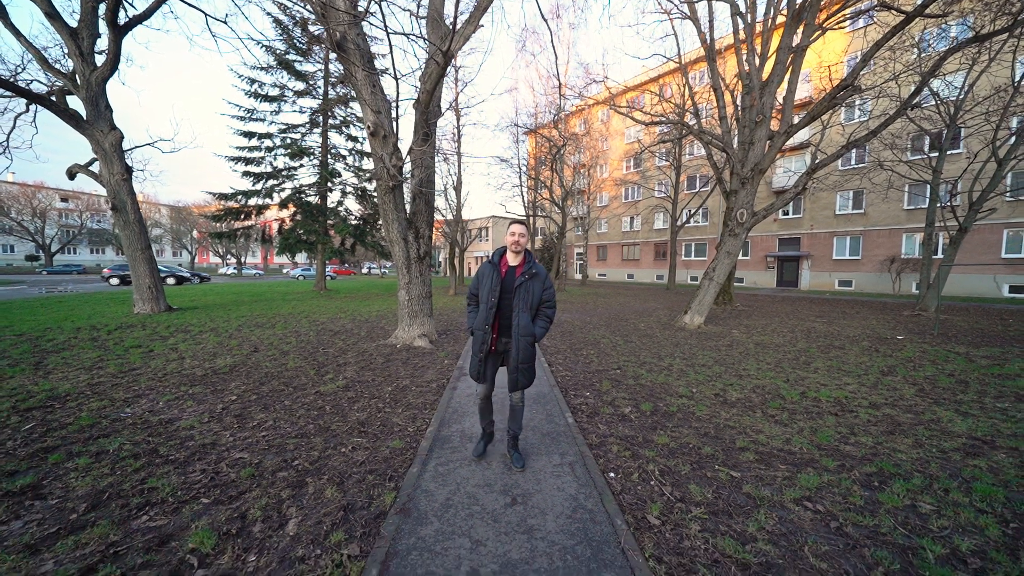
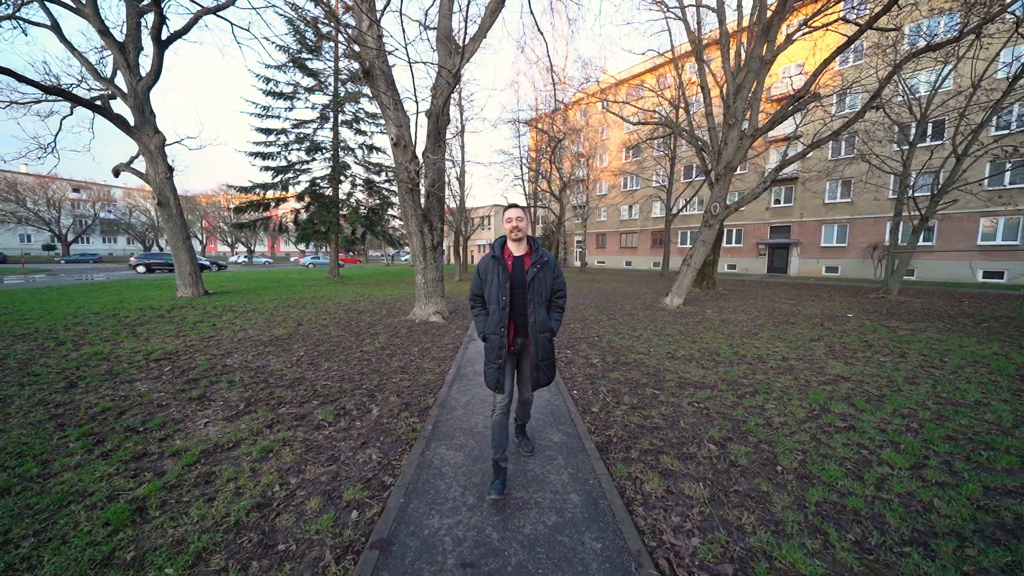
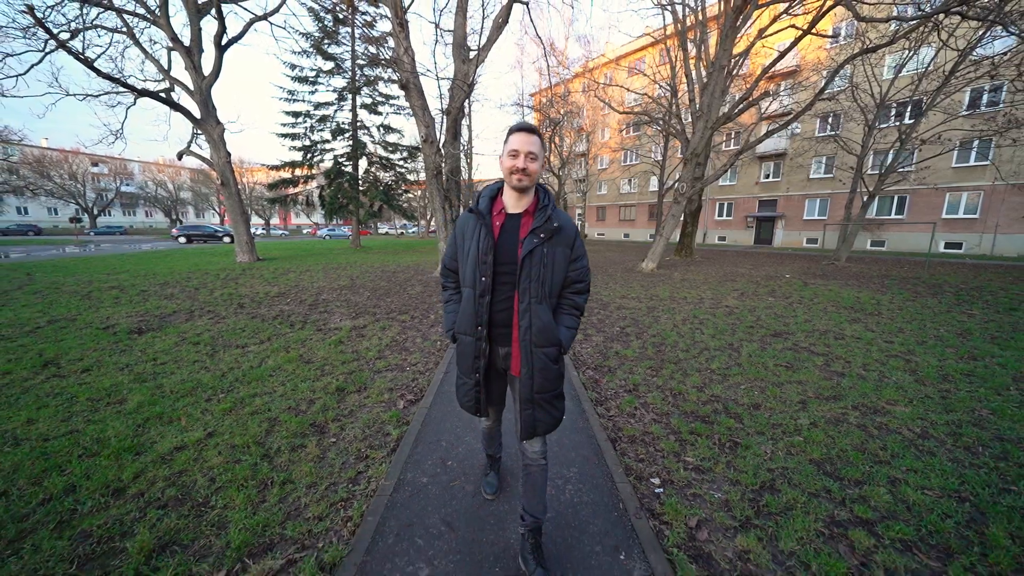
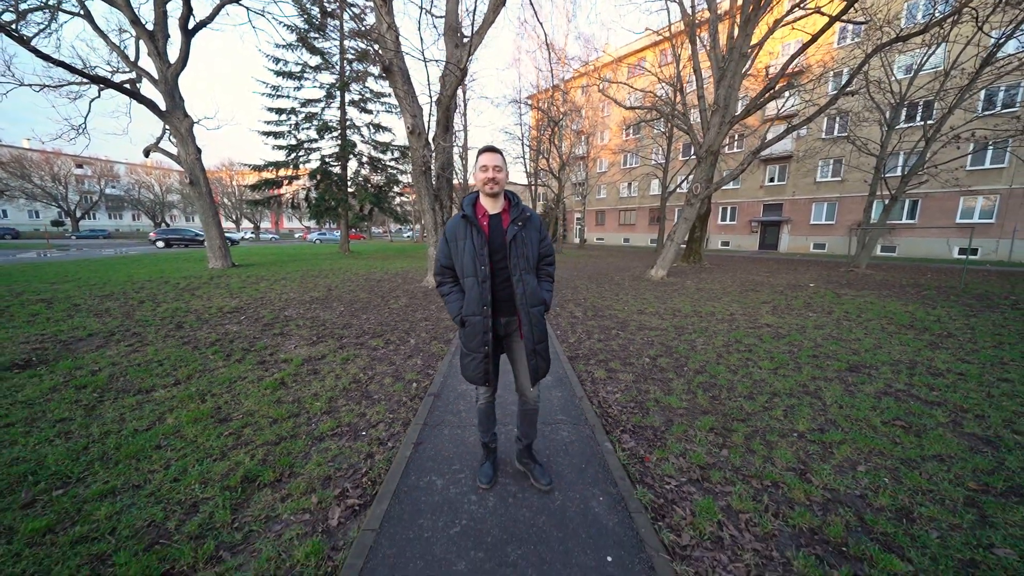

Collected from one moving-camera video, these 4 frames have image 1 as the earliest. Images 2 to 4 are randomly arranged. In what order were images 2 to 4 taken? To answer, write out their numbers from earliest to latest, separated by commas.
2, 4, 3
